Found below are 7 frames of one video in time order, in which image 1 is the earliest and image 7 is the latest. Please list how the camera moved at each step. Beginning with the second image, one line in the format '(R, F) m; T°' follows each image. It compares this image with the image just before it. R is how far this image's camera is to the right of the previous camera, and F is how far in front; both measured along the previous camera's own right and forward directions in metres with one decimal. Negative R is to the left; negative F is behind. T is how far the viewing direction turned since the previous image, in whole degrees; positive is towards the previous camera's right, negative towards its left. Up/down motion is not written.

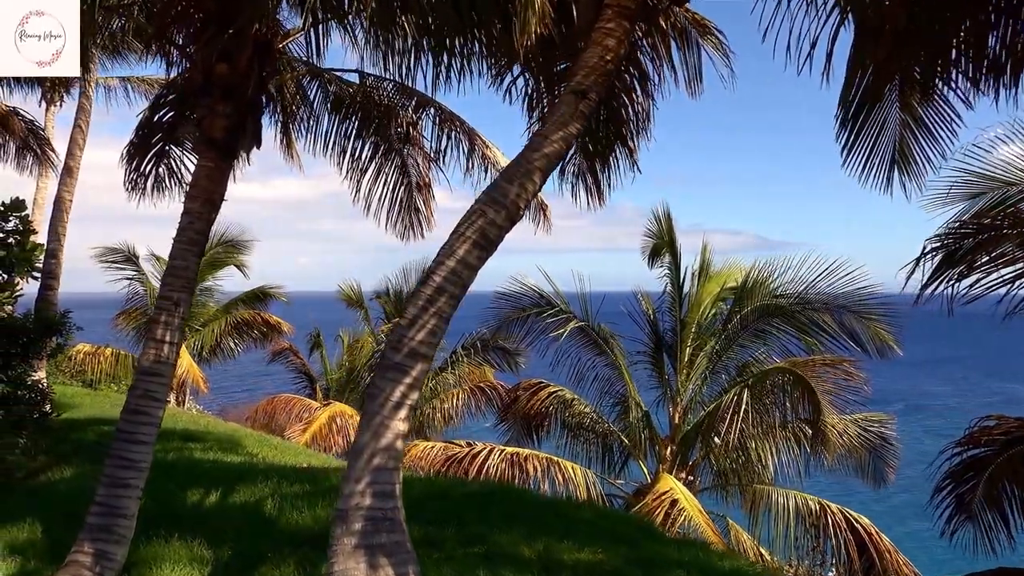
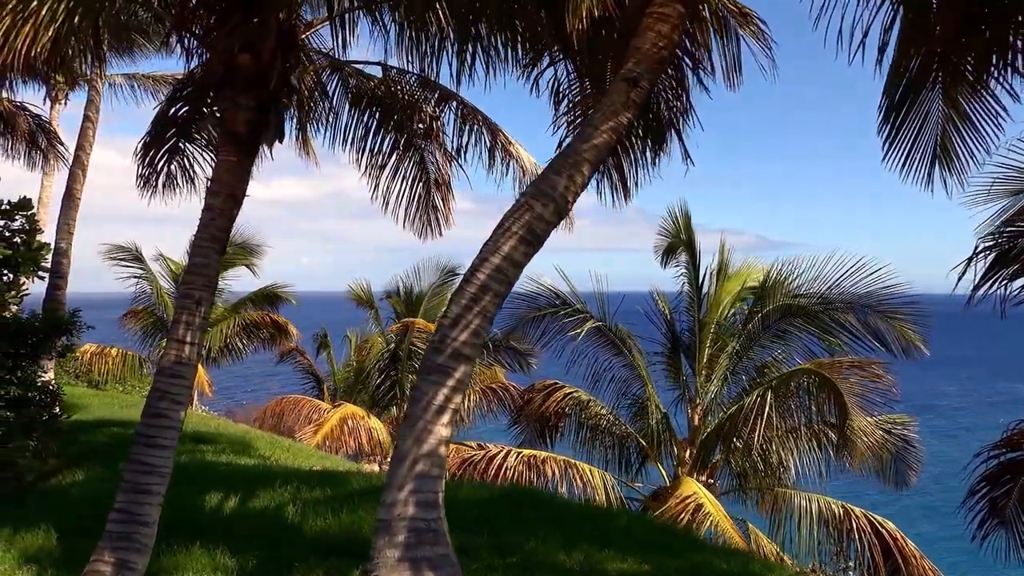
(-0.2, +0.2) m; 0°
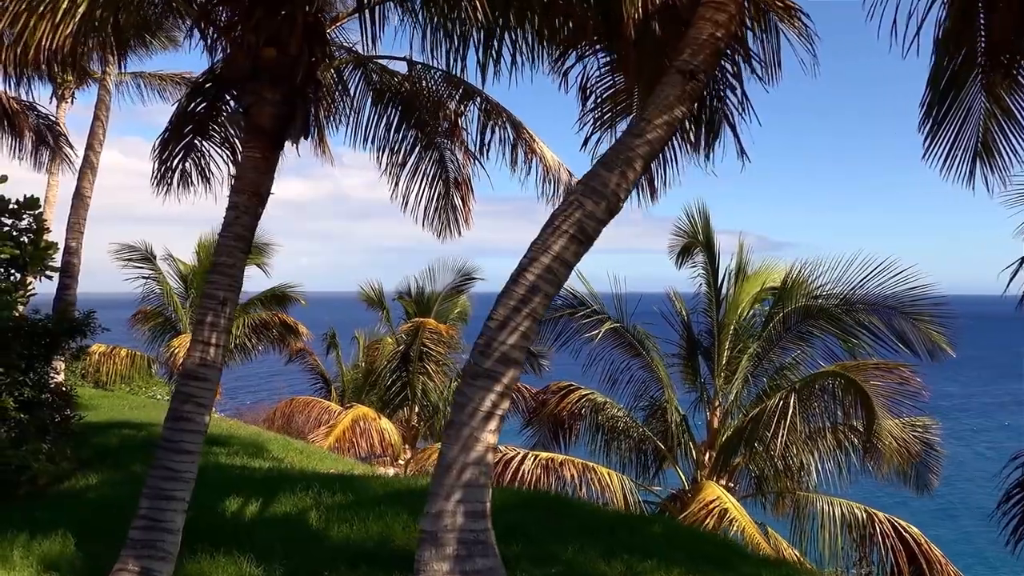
(-0.2, +0.1) m; 0°
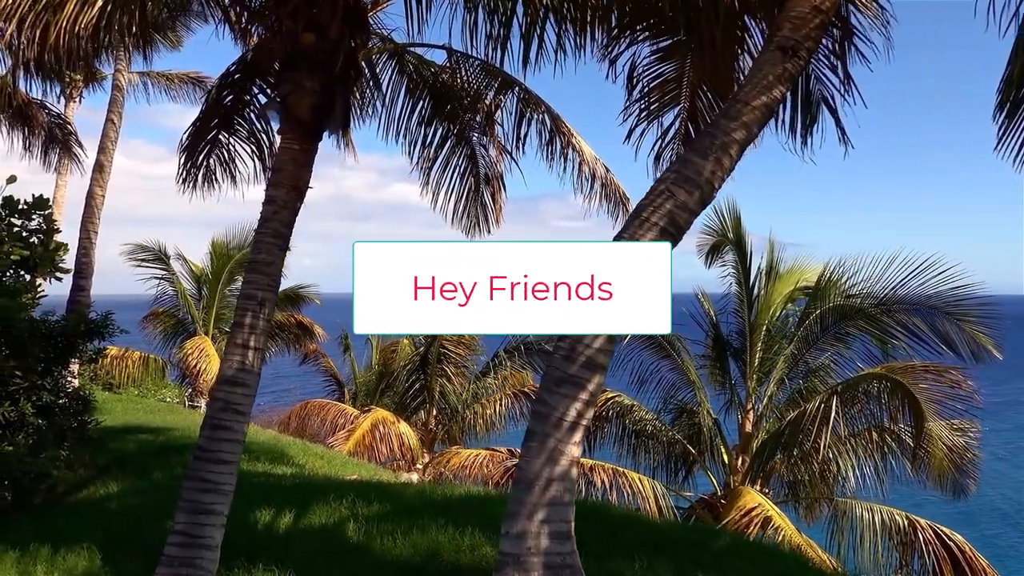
(-0.3, +0.3) m; 0°
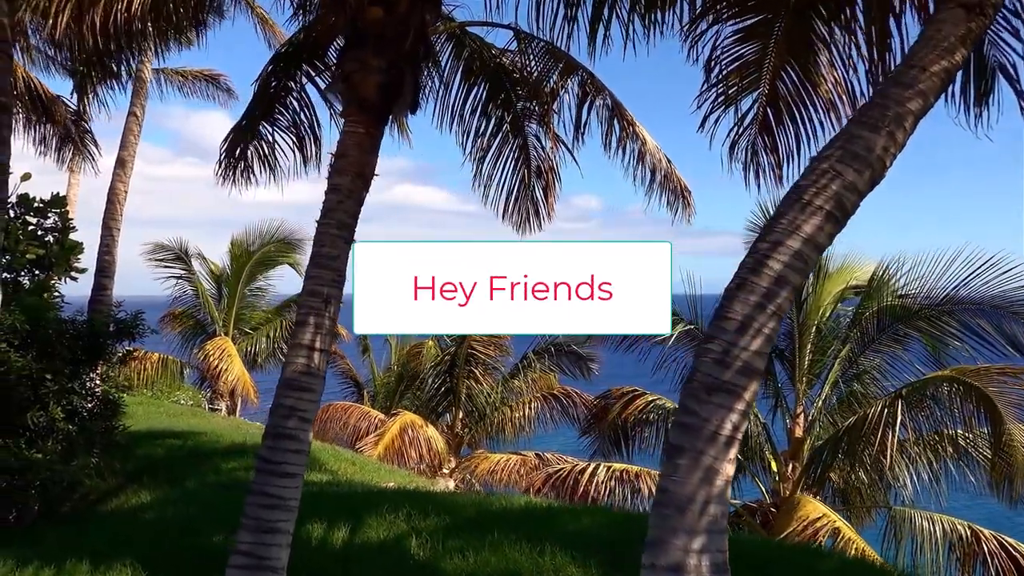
(-0.4, +0.4) m; 0°
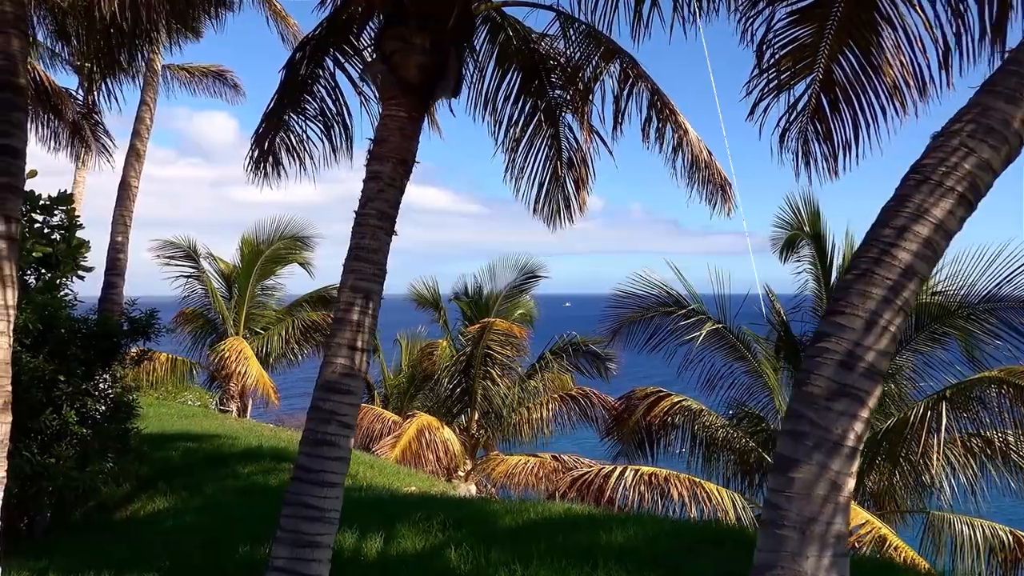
(-0.3, +0.3) m; 0°
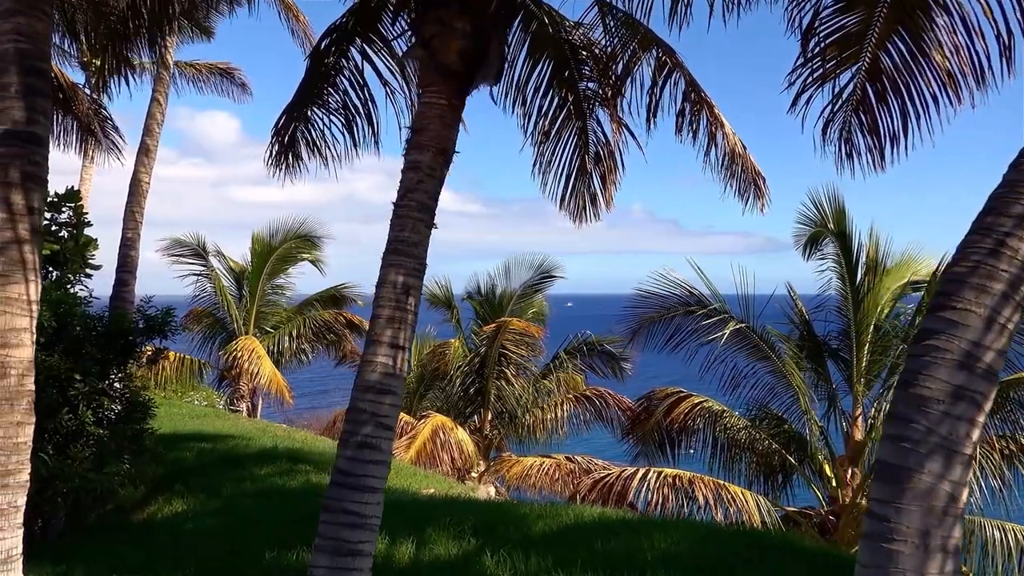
(-0.2, +0.2) m; 0°
